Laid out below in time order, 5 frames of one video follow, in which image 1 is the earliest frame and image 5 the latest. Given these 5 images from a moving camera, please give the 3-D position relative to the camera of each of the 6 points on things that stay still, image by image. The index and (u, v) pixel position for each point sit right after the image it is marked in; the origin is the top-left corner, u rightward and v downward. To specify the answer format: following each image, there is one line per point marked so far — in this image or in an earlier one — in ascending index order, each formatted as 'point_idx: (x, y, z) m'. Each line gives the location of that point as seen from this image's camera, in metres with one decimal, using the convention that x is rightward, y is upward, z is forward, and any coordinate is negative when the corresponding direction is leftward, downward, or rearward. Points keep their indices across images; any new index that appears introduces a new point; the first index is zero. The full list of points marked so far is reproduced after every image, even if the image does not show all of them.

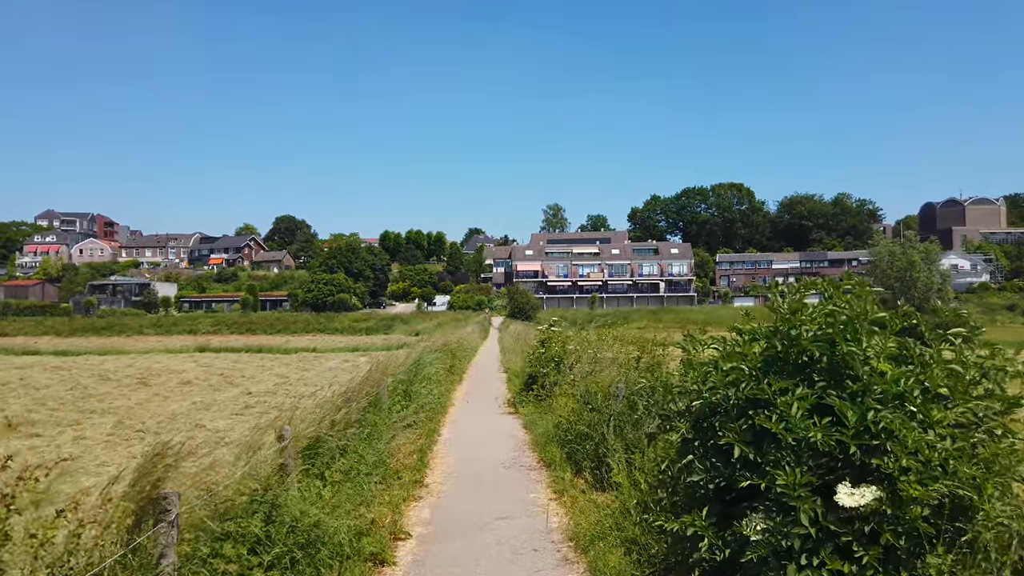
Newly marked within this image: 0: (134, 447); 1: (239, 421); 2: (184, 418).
0: (-6.5, -2.7, +13.0) m
1: (-5.7, -2.8, +16.0) m
2: (-7.4, -2.9, +17.3) m
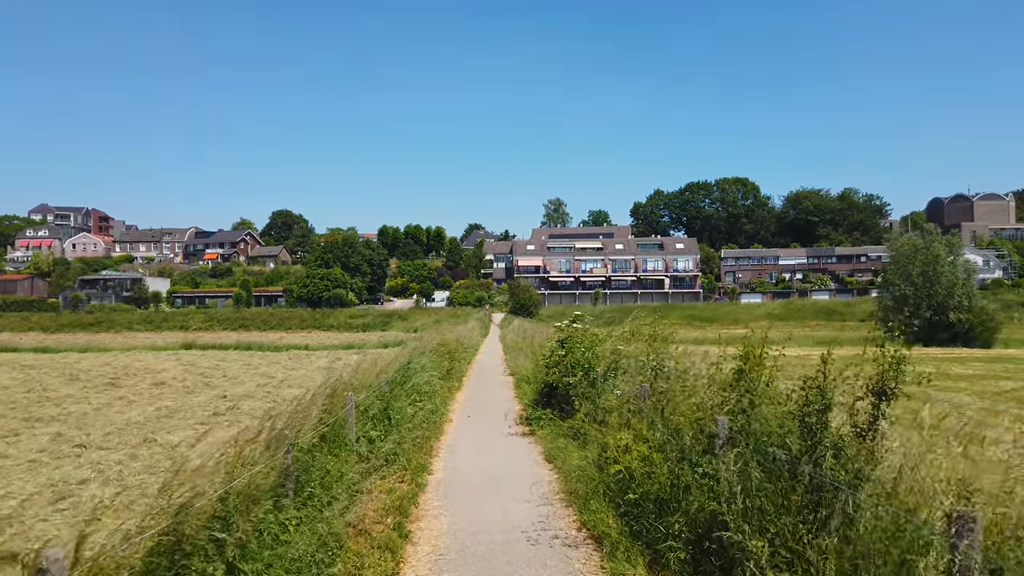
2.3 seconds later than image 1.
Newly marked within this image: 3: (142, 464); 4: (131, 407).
0: (-6.4, -2.5, +10.6) m
1: (-5.5, -2.6, +13.6) m
2: (-7.2, -2.7, +14.9) m
3: (-4.9, -2.4, +10.3) m
4: (-9.7, -3.0, +19.5) m
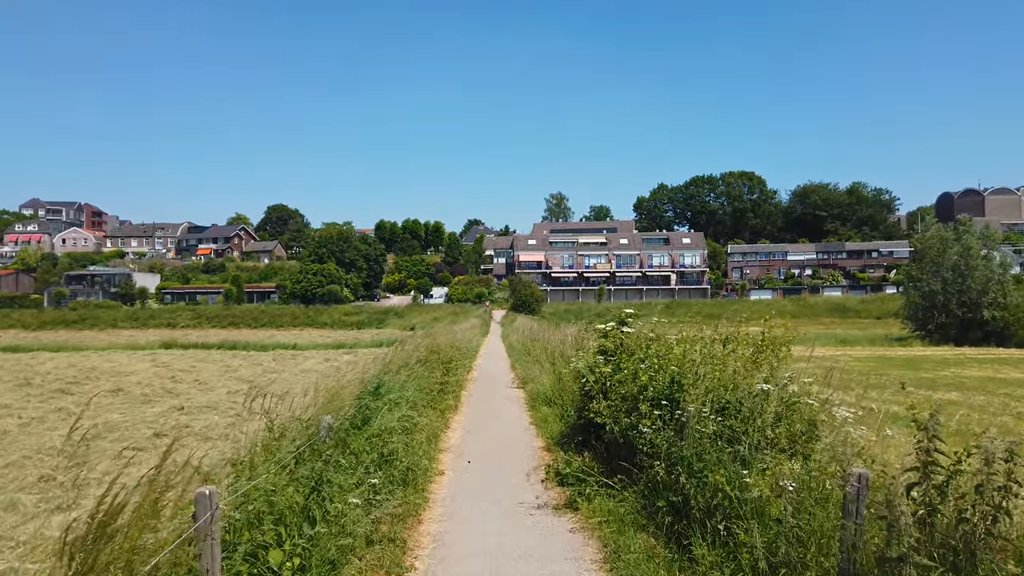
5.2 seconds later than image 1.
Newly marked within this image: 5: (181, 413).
0: (-6.2, -2.4, +7.6) m
1: (-5.4, -2.5, +10.5) m
2: (-7.1, -2.6, +11.8) m
3: (-4.8, -2.2, +7.2) m
4: (-9.5, -2.9, +16.4) m
5: (-7.6, -2.9, +17.7) m
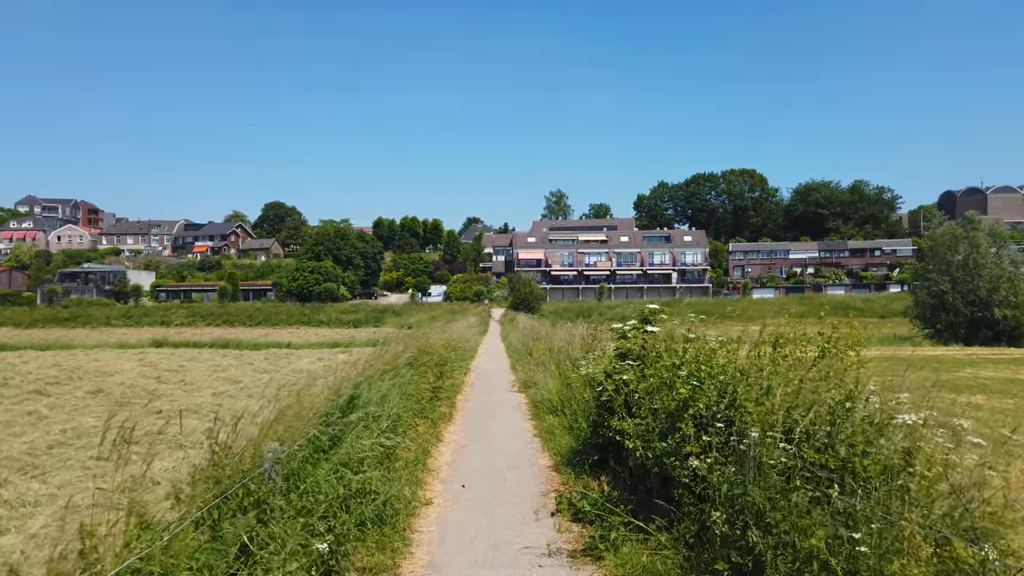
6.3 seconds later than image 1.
0: (-6.2, -2.3, +6.5) m
1: (-5.4, -2.4, +9.4) m
2: (-7.1, -2.5, +10.7) m
3: (-4.7, -2.2, +6.1) m
4: (-9.5, -2.8, +15.3) m
5: (-7.6, -2.8, +16.6) m
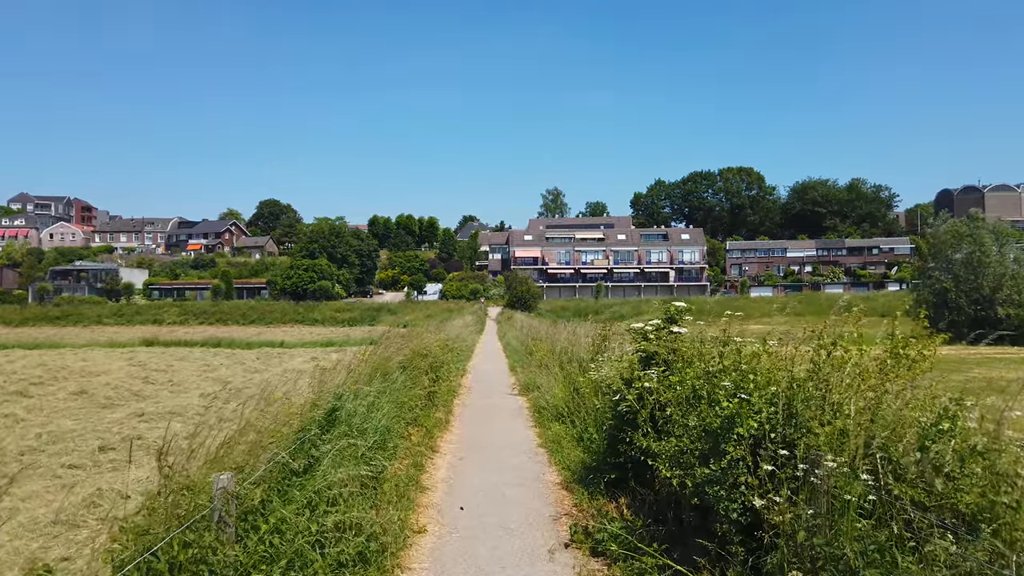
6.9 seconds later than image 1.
0: (-6.1, -2.3, +5.8) m
1: (-5.3, -2.4, +8.7) m
2: (-7.1, -2.4, +10.0) m
3: (-4.7, -2.1, +5.4) m
4: (-9.5, -2.7, +14.6) m
5: (-7.7, -2.7, +15.8) m
